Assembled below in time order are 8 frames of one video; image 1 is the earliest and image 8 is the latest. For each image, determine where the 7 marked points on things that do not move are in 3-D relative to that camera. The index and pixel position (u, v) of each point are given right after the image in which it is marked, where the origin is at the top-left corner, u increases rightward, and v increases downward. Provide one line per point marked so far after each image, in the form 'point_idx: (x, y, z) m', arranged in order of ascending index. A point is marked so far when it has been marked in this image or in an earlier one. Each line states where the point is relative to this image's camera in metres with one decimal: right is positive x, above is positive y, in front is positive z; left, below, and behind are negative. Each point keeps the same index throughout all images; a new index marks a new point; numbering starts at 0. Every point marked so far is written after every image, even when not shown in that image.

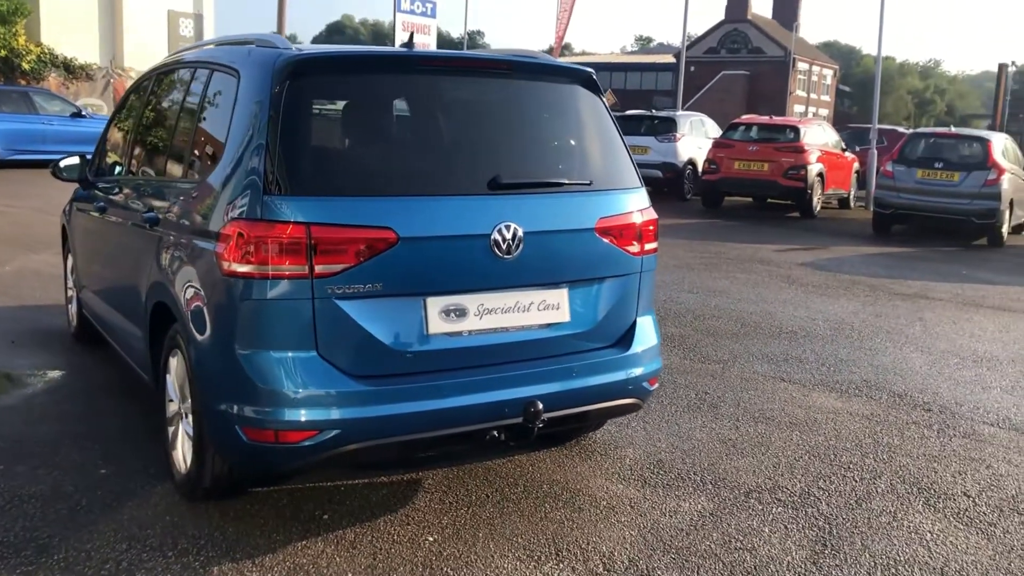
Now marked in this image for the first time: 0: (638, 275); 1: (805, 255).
0: (+0.5, +0.1, +4.1) m
1: (+3.6, +0.4, +12.0) m
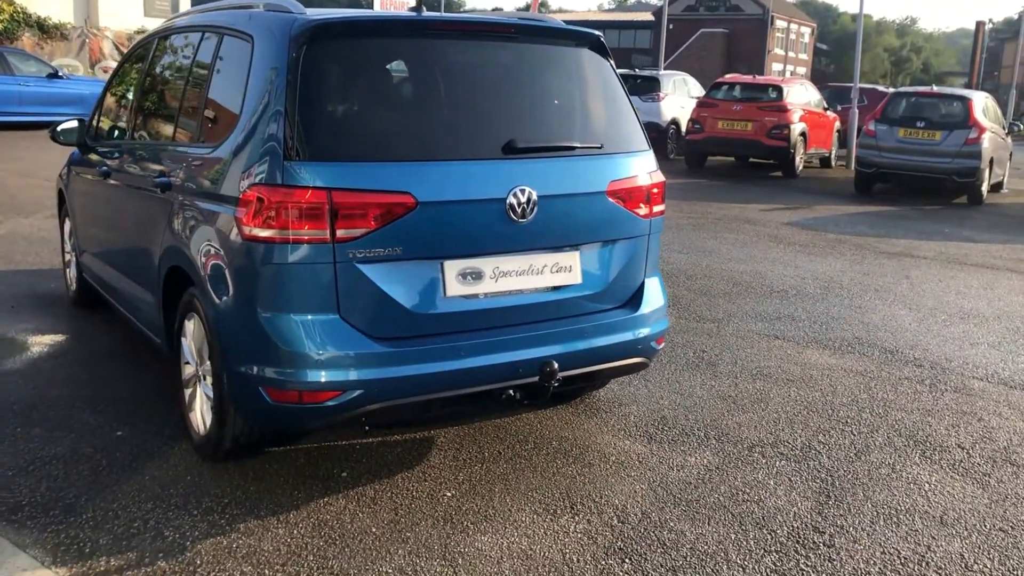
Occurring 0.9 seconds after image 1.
0: (+0.6, +0.2, +4.2) m
1: (+3.5, +0.9, +12.2) m
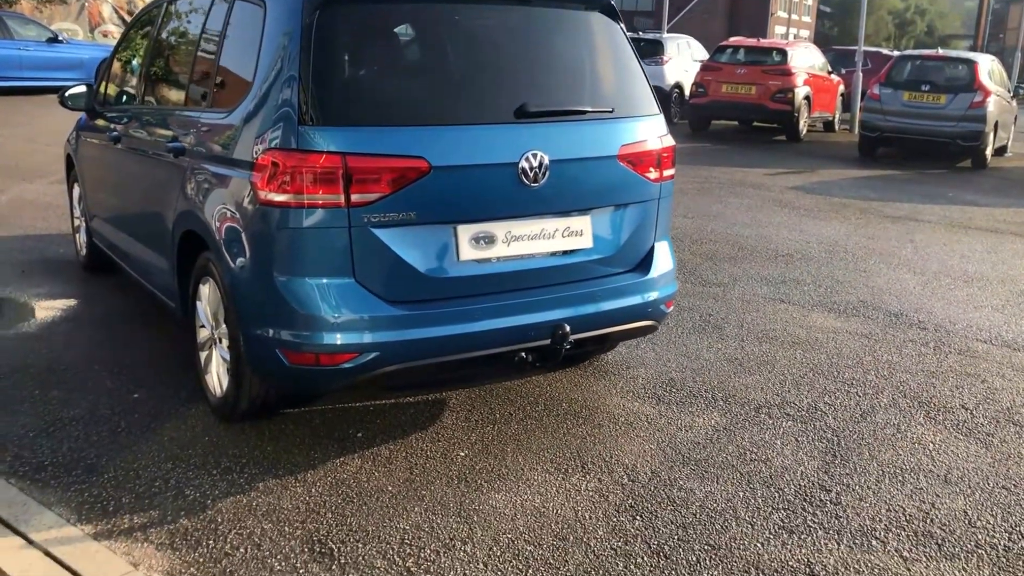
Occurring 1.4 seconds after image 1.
0: (+0.6, +0.4, +4.2) m
1: (+3.5, +1.4, +12.2) m
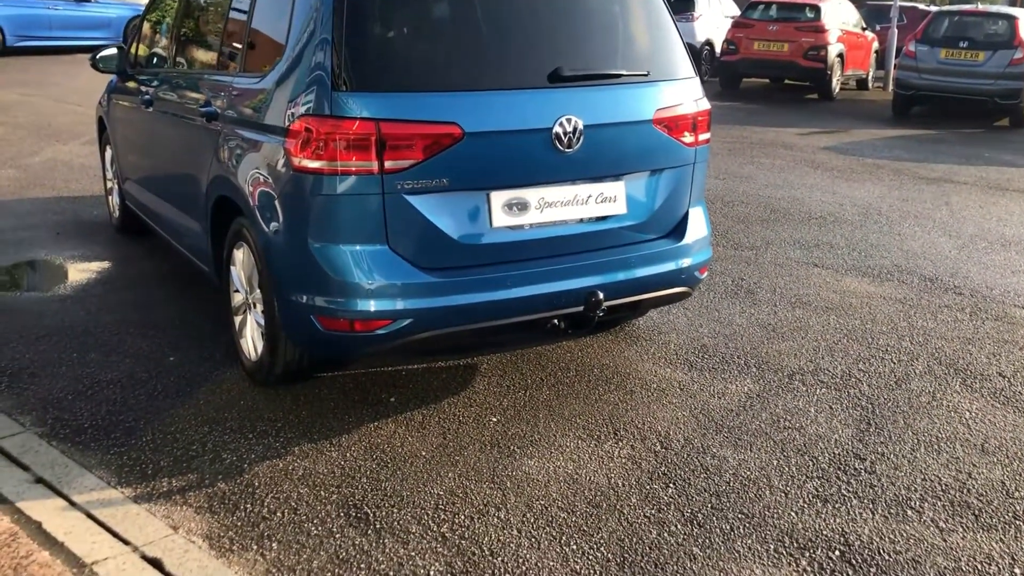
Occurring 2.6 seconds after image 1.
0: (+0.8, +0.5, +4.2) m
1: (+3.9, +1.8, +12.0) m
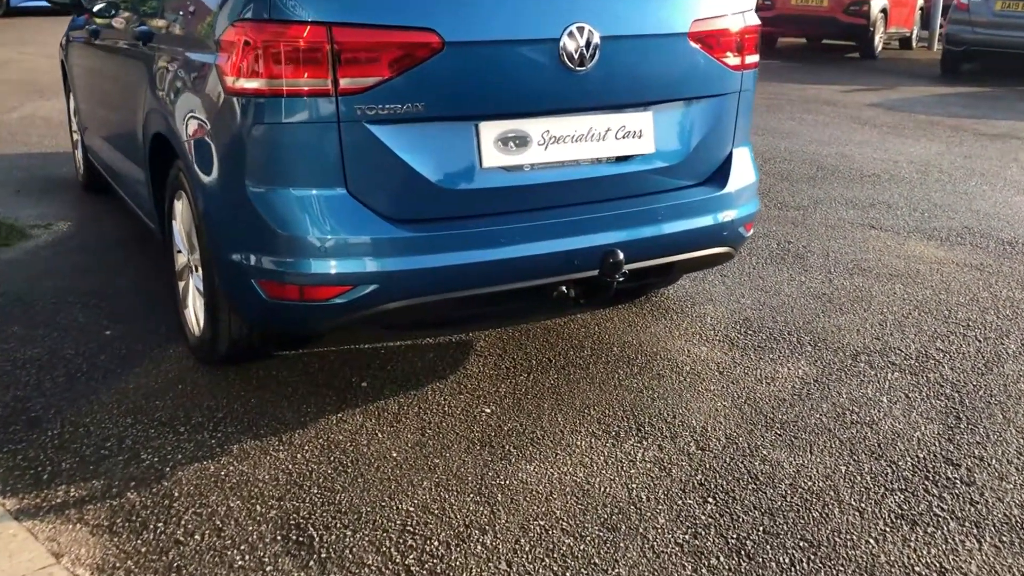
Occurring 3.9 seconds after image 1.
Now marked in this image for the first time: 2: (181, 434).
0: (+0.8, +0.7, +3.3) m
1: (+4.1, +2.2, +11.0) m
2: (-1.0, -0.4, +2.9) m
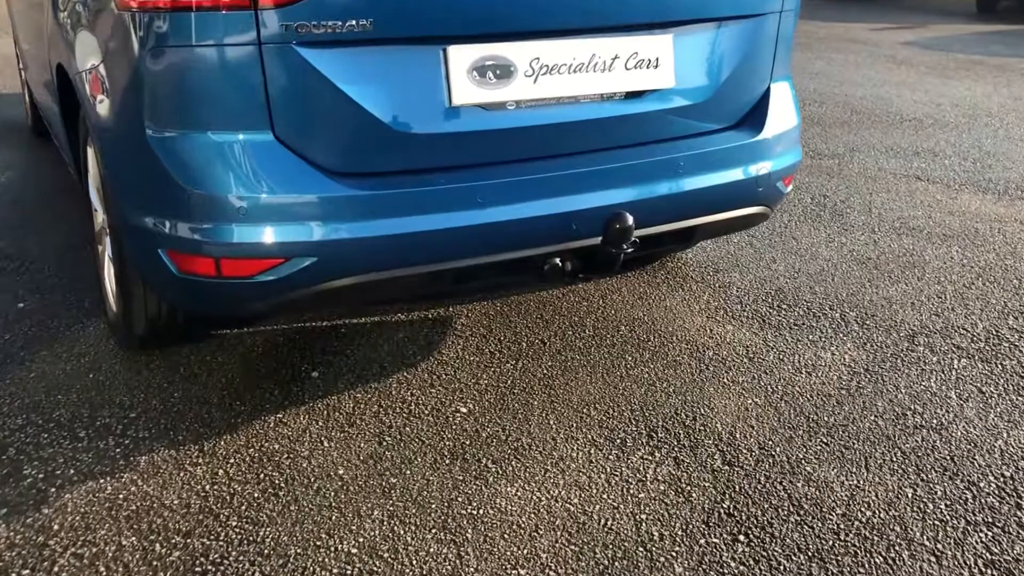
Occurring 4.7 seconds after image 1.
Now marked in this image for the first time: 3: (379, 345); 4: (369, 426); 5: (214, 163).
0: (+0.7, +0.7, +2.7) m
1: (+4.1, +2.7, +10.2) m
2: (-1.0, -0.4, +2.4) m
3: (-0.4, -0.2, +2.9) m
4: (-0.4, -0.3, +2.4) m
5: (-0.7, +0.3, +2.1) m
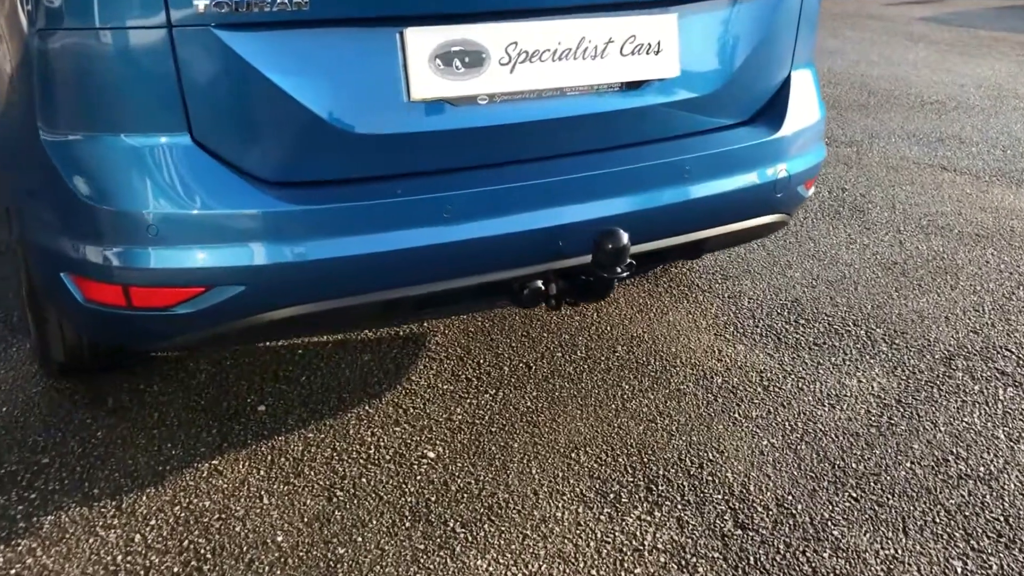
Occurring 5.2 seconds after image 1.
0: (+0.7, +0.7, +2.3) m
1: (+4.1, +2.8, +9.8) m
2: (-1.1, -0.4, +2.0) m
3: (-0.4, -0.2, +2.5) m
4: (-0.4, -0.4, +2.1) m
5: (-0.7, +0.2, +1.8) m
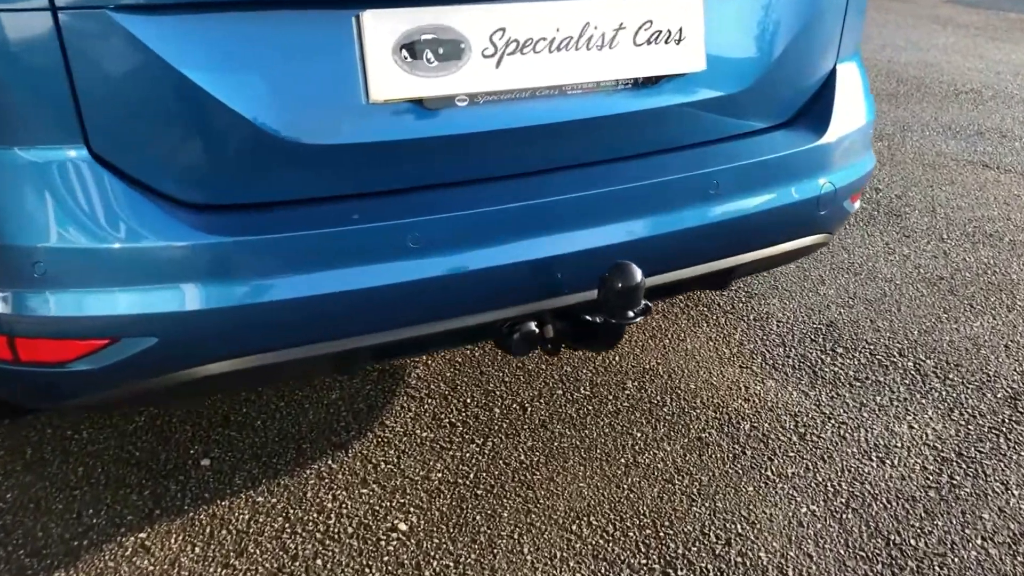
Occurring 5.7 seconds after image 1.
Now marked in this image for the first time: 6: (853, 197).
0: (+0.7, +0.6, +1.9) m
1: (+4.2, +2.9, +9.3) m
2: (-1.1, -0.5, +1.7) m
3: (-0.5, -0.3, +2.1) m
4: (-0.4, -0.5, +1.7) m
5: (-0.7, +0.1, +1.4) m
6: (+0.7, +0.2, +2.0) m
